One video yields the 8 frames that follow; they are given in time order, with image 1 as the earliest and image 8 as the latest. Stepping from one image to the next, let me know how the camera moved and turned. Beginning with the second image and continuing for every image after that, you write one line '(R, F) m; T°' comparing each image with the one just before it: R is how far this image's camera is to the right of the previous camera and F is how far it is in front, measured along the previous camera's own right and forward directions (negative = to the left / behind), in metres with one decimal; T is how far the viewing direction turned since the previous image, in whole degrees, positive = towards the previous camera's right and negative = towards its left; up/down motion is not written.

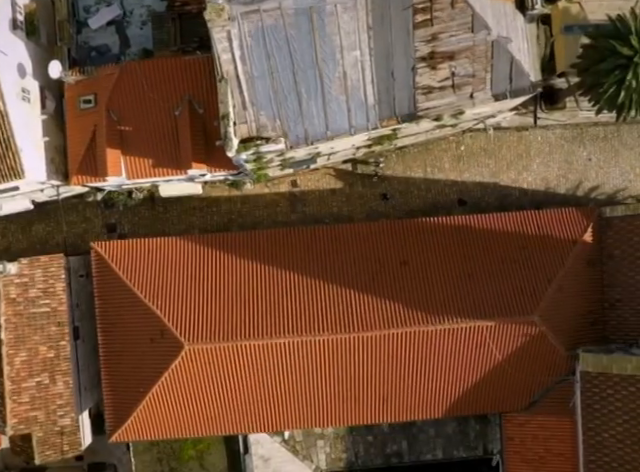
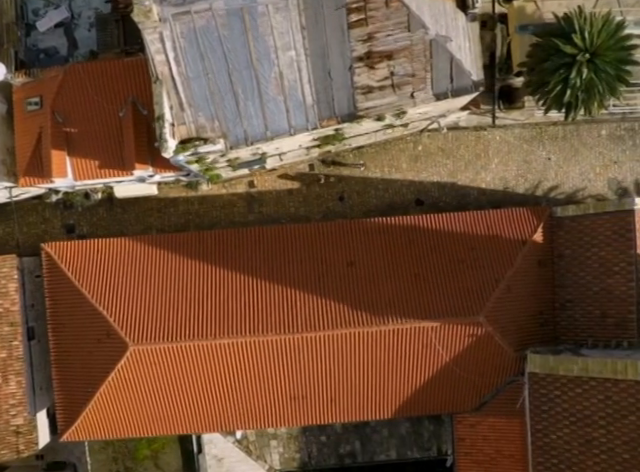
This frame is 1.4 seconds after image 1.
(+1.7, 0.0) m; -1°
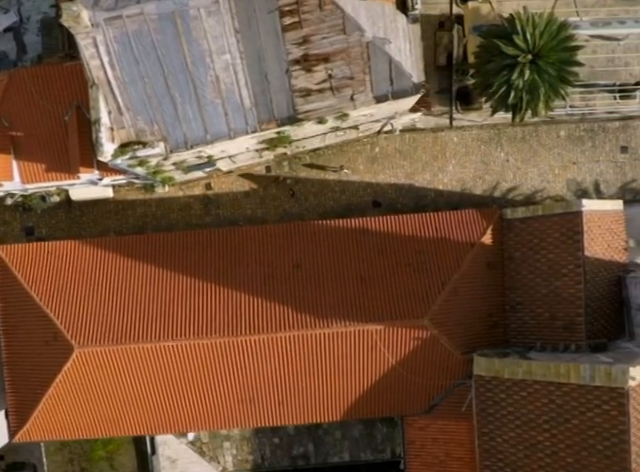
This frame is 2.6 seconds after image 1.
(+1.7, 0.0) m; -1°
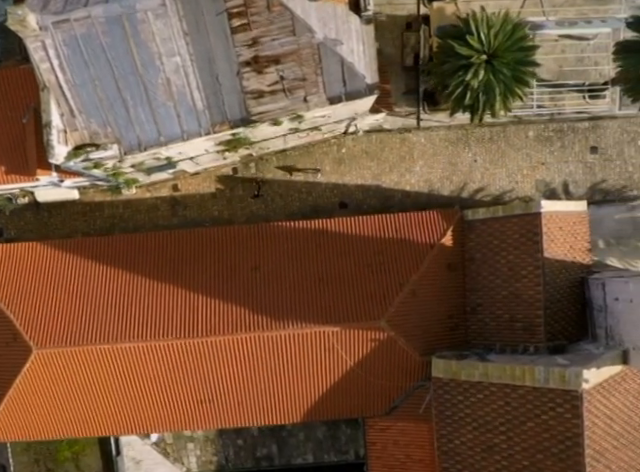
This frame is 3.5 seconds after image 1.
(+1.3, 0.0) m; -1°
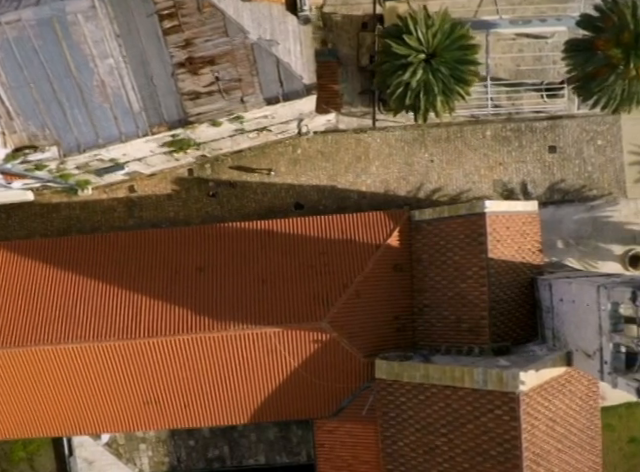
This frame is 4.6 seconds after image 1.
(+1.7, +0.1) m; -1°
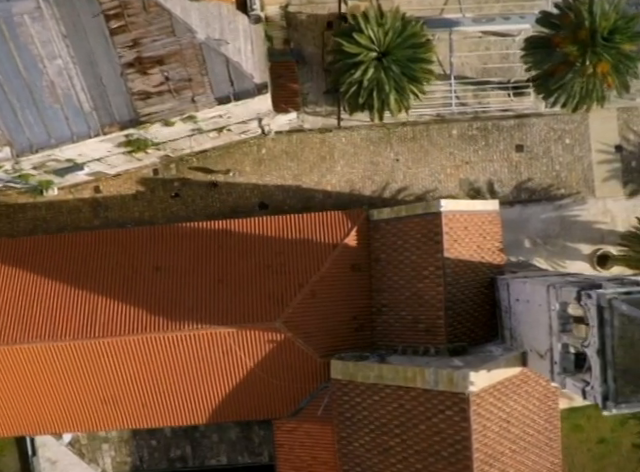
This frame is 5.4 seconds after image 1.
(+1.3, +0.1) m; -1°
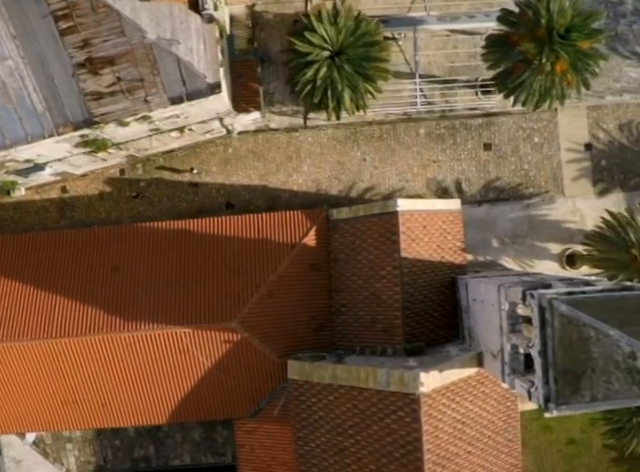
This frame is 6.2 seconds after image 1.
(+1.3, +0.1) m; -1°
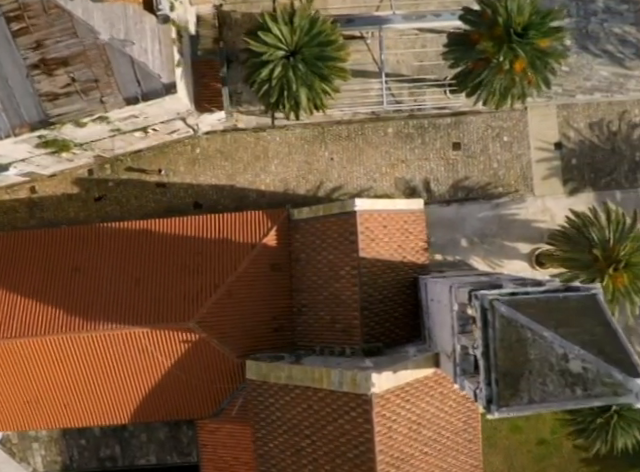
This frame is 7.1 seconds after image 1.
(+1.2, 0.0) m; -1°
